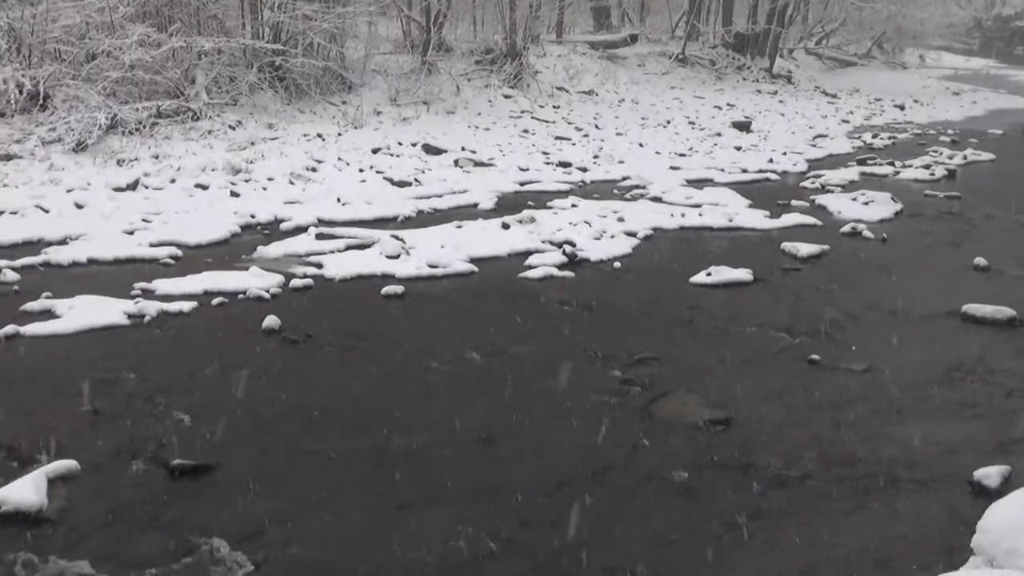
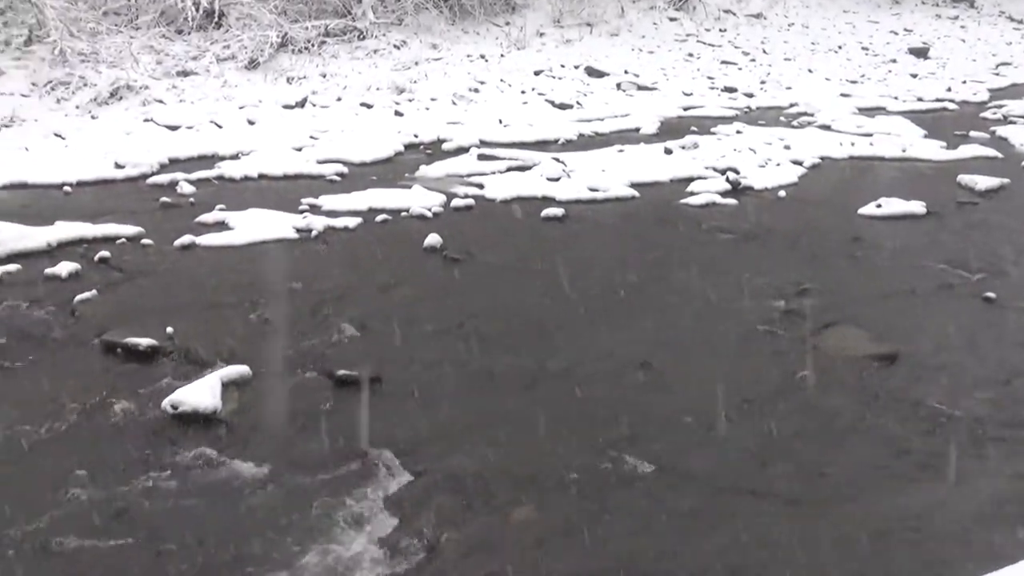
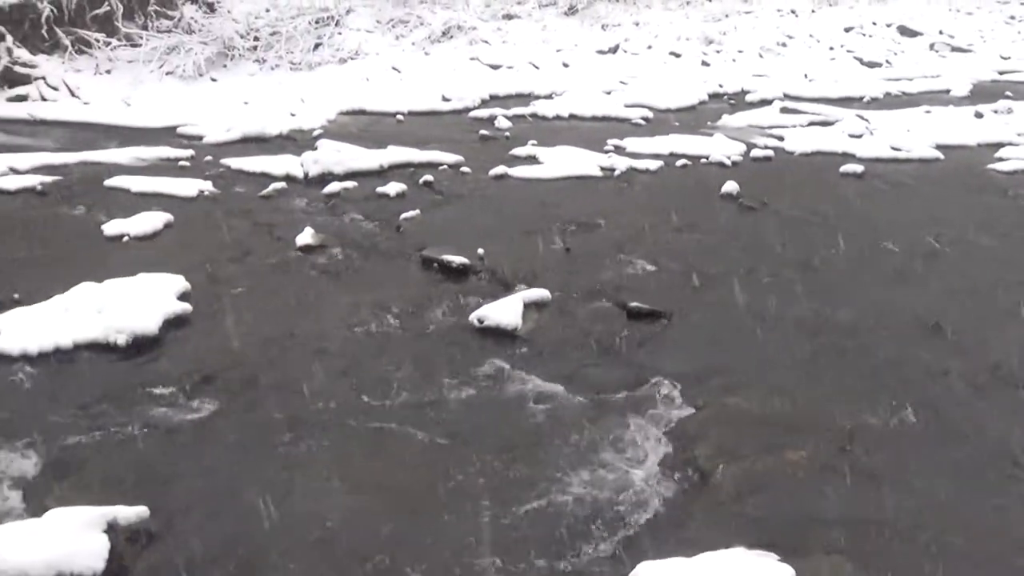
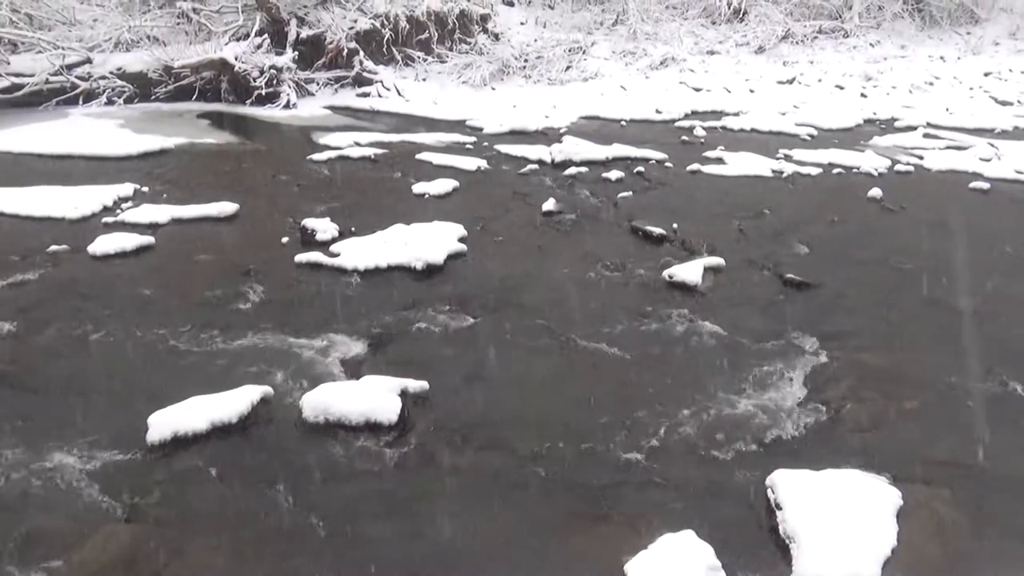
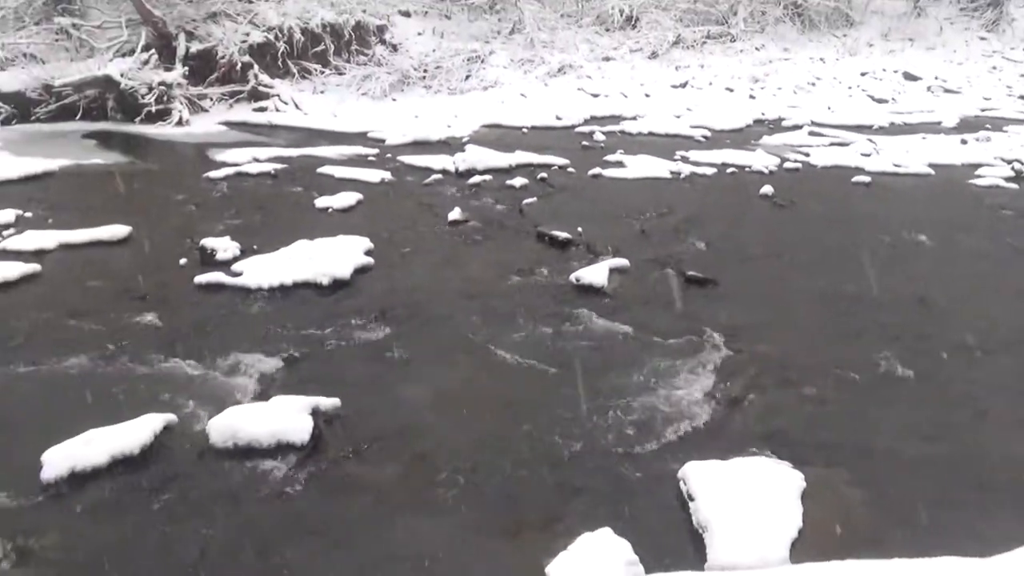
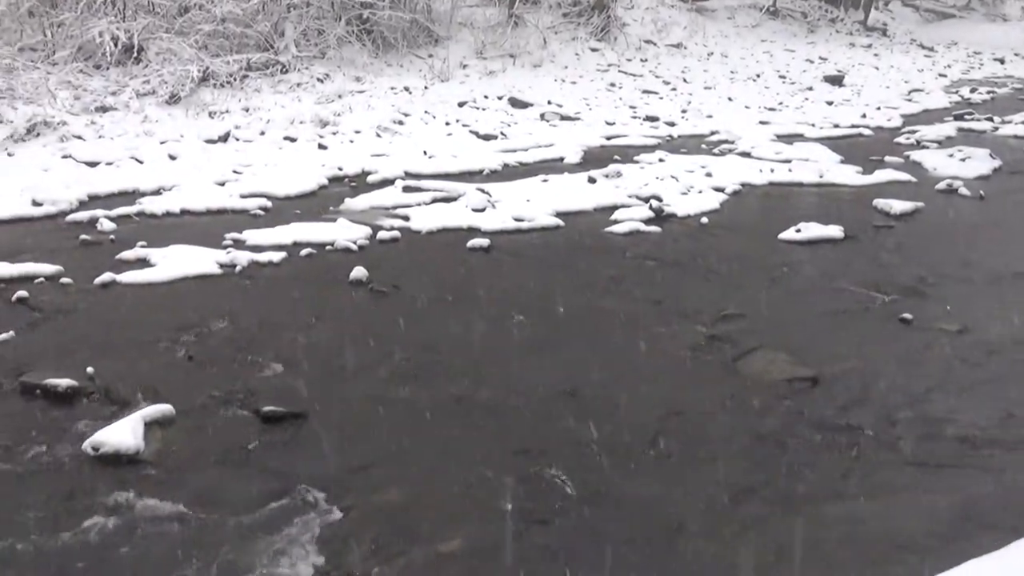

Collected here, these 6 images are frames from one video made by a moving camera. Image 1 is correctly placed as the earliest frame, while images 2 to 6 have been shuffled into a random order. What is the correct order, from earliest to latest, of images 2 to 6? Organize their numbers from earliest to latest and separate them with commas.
6, 2, 3, 5, 4
